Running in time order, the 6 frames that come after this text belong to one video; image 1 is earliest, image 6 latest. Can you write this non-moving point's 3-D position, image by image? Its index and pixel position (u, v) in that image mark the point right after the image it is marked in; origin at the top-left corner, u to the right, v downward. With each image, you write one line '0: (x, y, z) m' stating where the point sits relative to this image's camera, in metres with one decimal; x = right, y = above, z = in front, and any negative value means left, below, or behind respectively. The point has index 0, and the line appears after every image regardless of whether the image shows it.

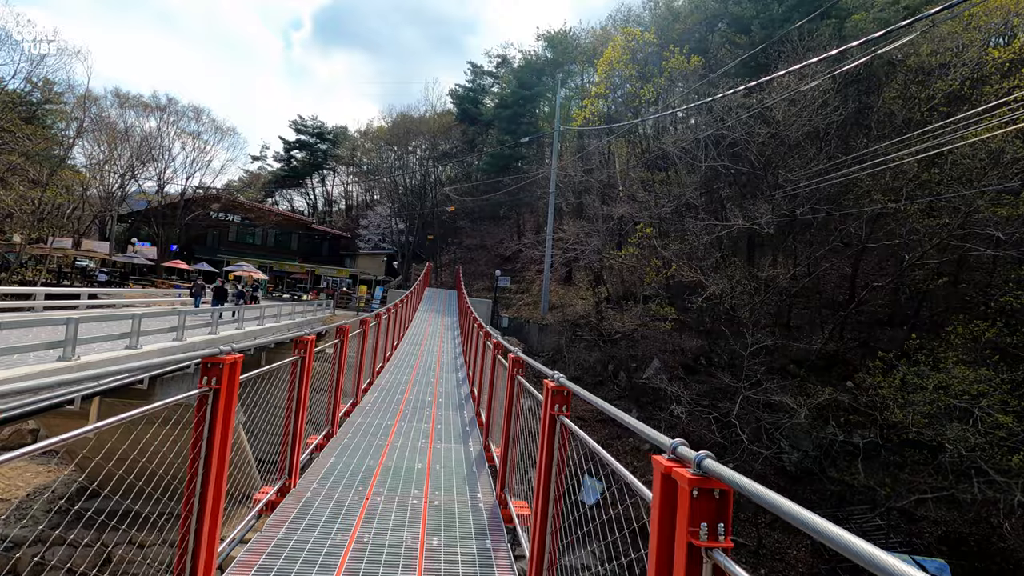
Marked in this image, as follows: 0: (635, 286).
0: (+4.0, +0.1, +16.1) m
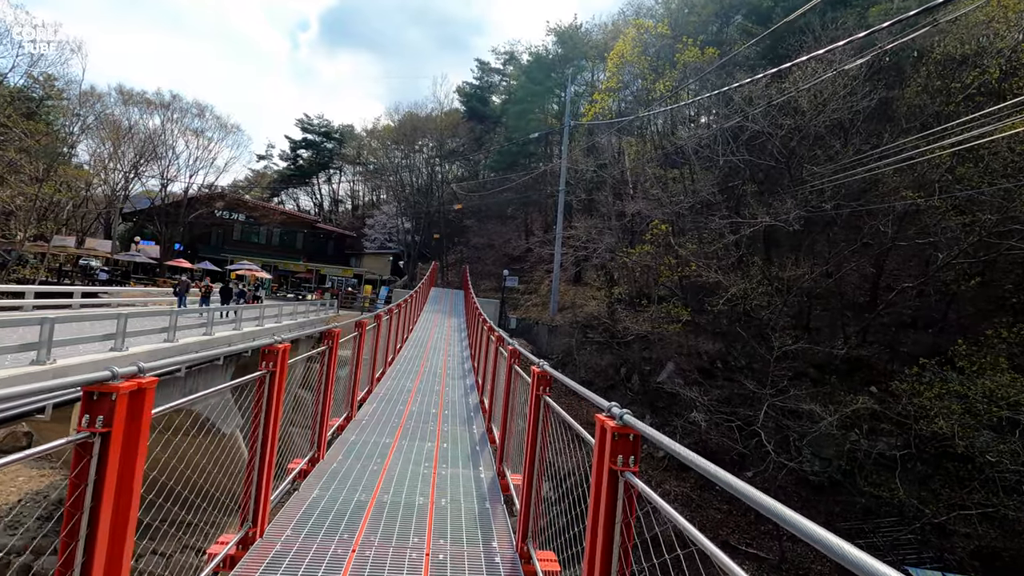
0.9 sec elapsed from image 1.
0: (+4.2, +0.1, +15.5) m
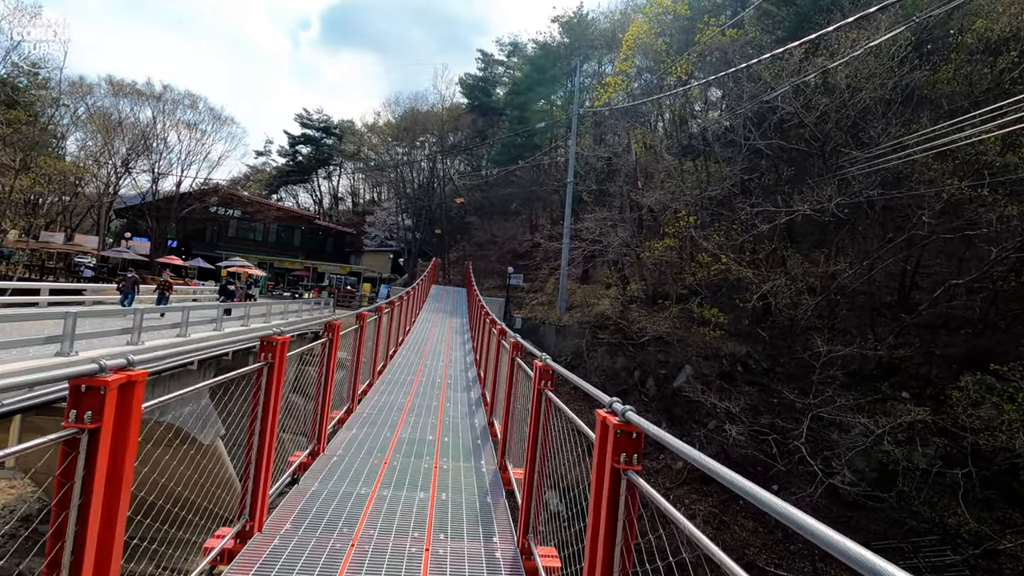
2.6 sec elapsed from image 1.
0: (+4.4, +0.1, +14.5) m
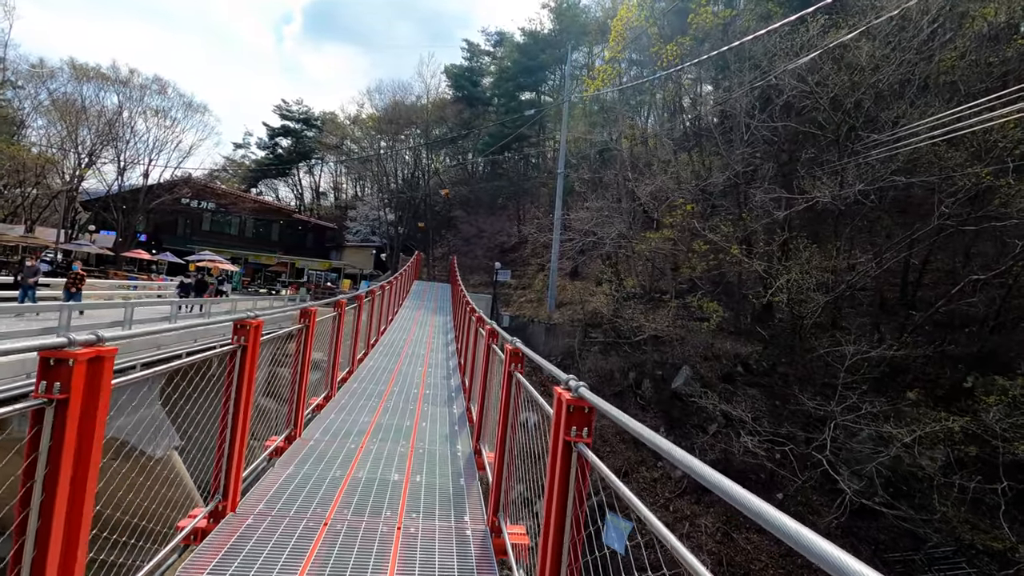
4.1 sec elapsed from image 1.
0: (+4.1, +0.3, +13.7) m
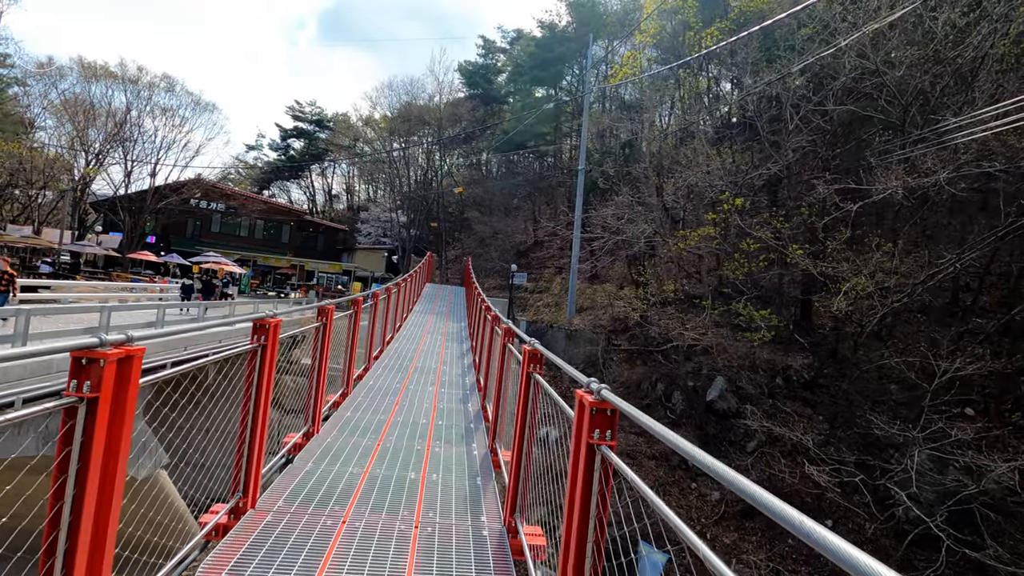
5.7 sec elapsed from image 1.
0: (+4.5, +0.2, +12.6) m
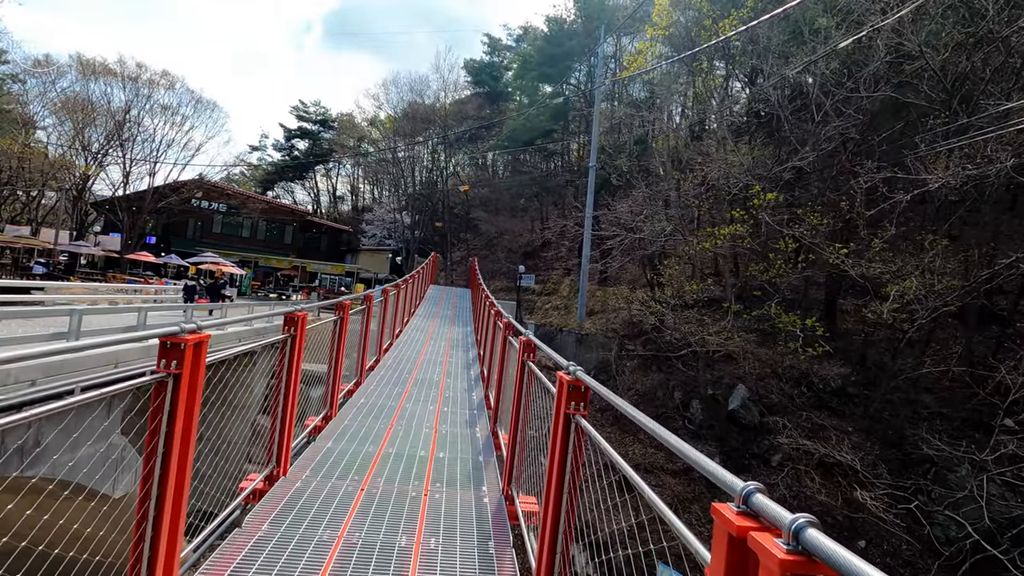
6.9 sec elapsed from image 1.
0: (+4.7, +0.1, +11.9) m
